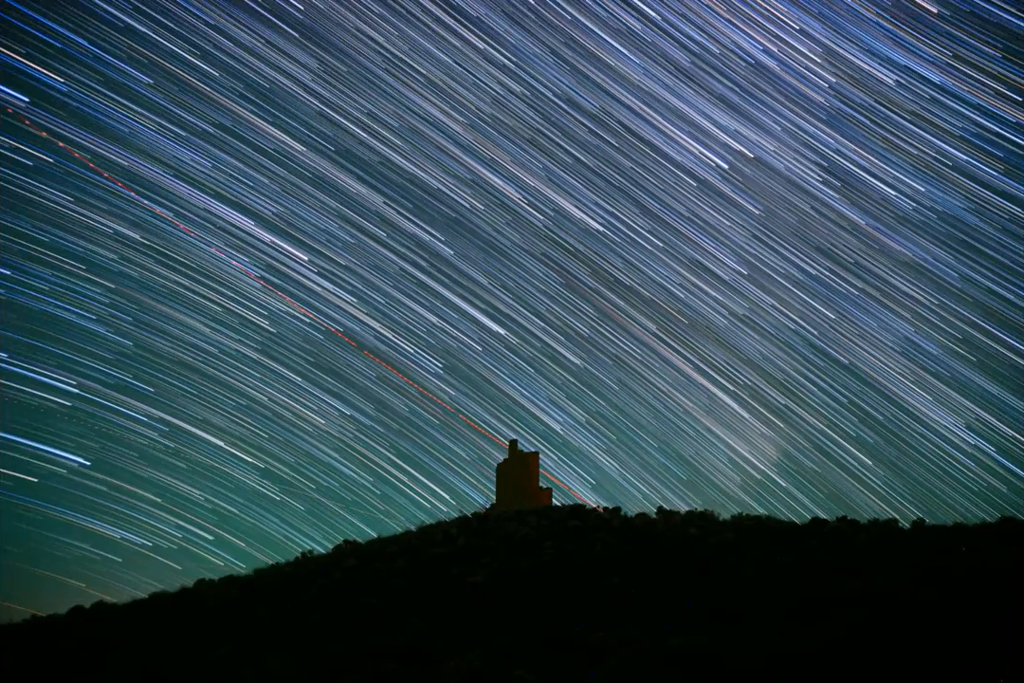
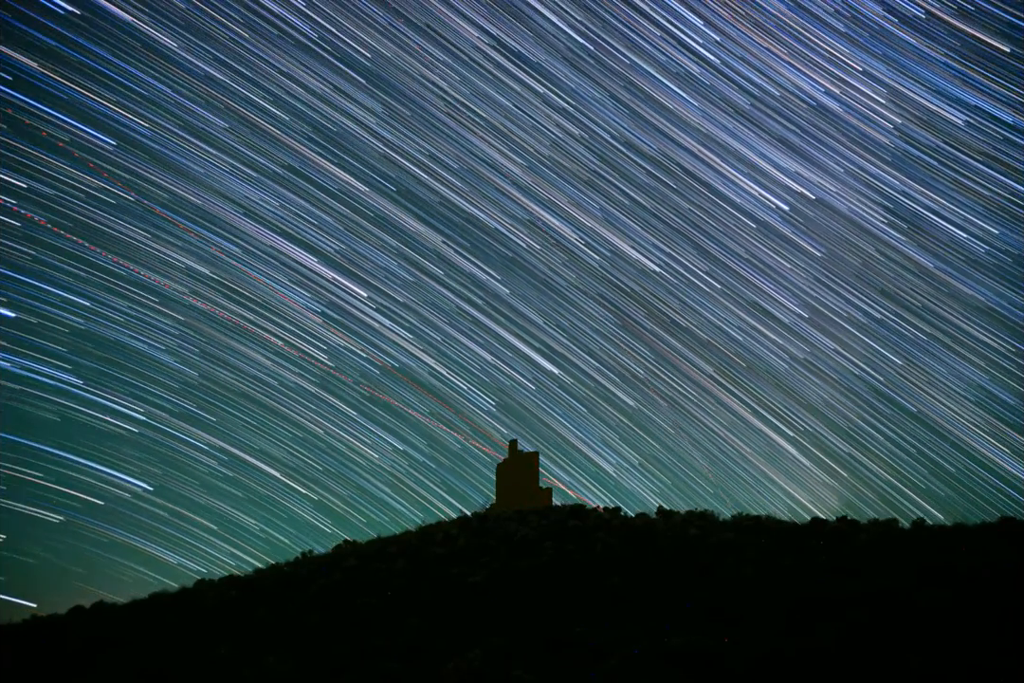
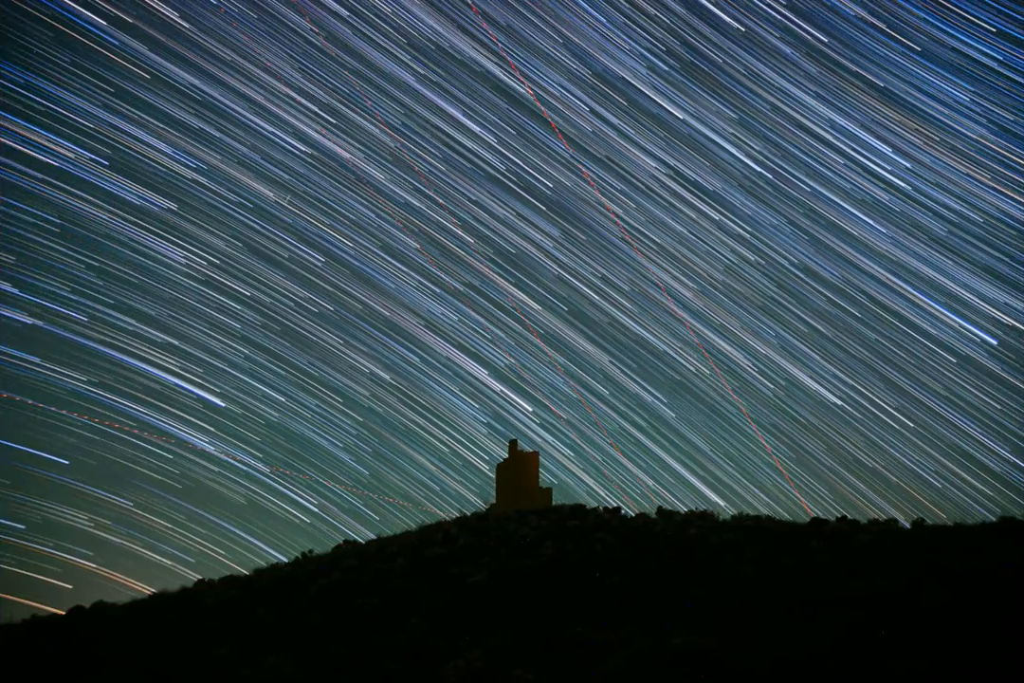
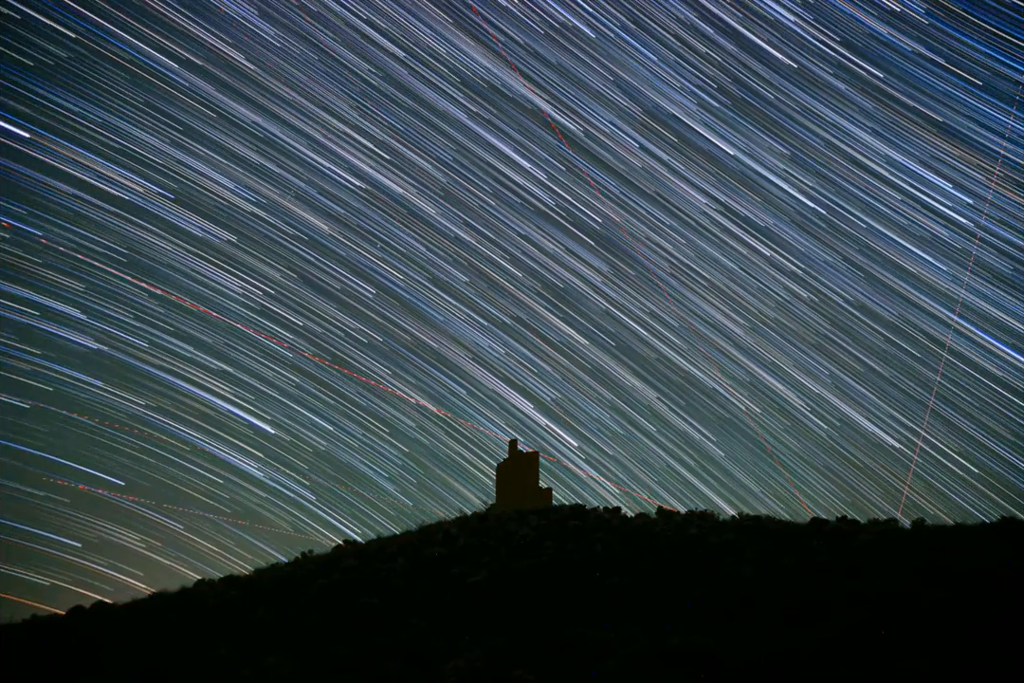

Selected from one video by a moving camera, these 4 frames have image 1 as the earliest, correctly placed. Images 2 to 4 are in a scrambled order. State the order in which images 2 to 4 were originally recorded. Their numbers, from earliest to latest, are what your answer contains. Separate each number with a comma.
2, 3, 4
